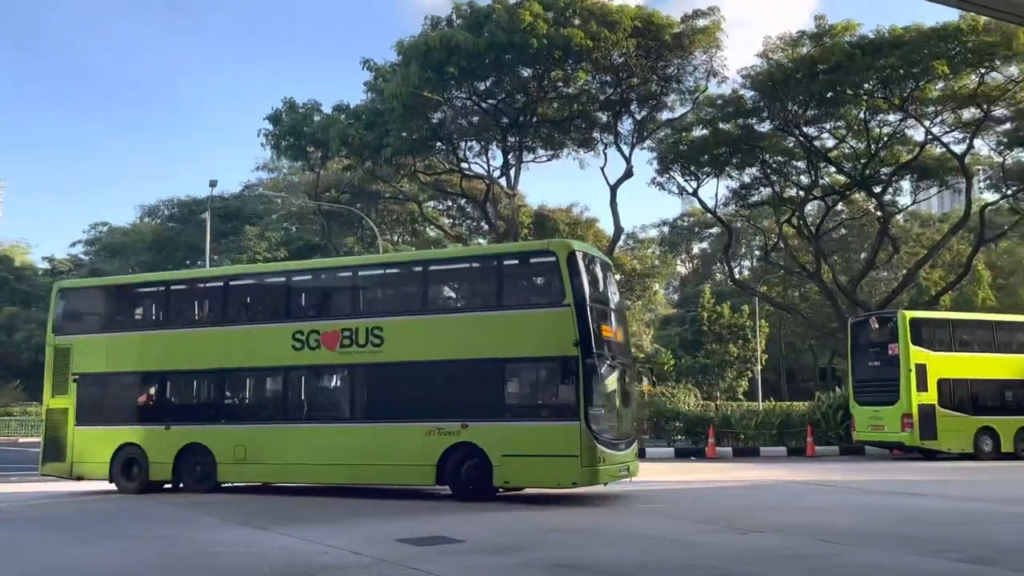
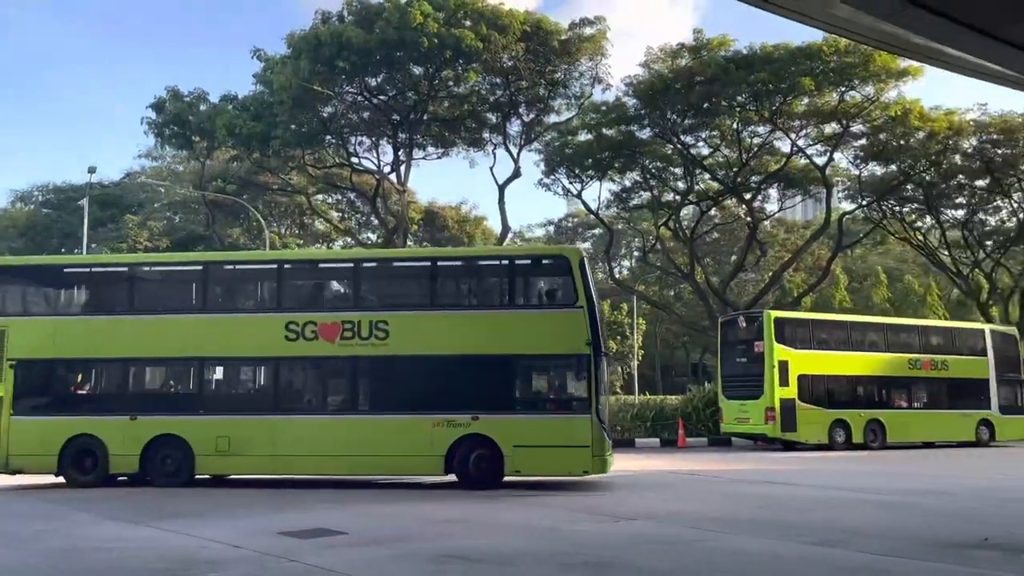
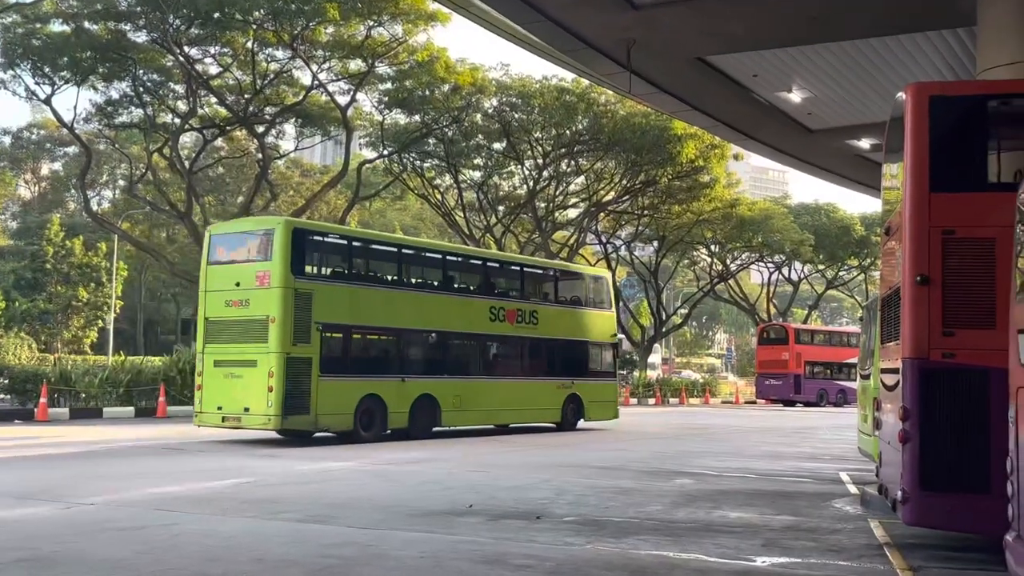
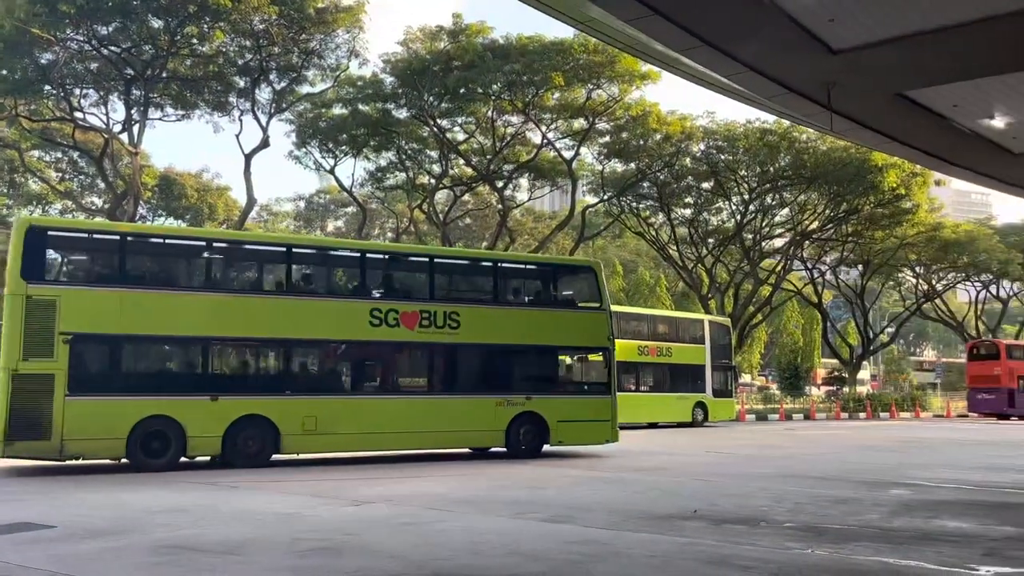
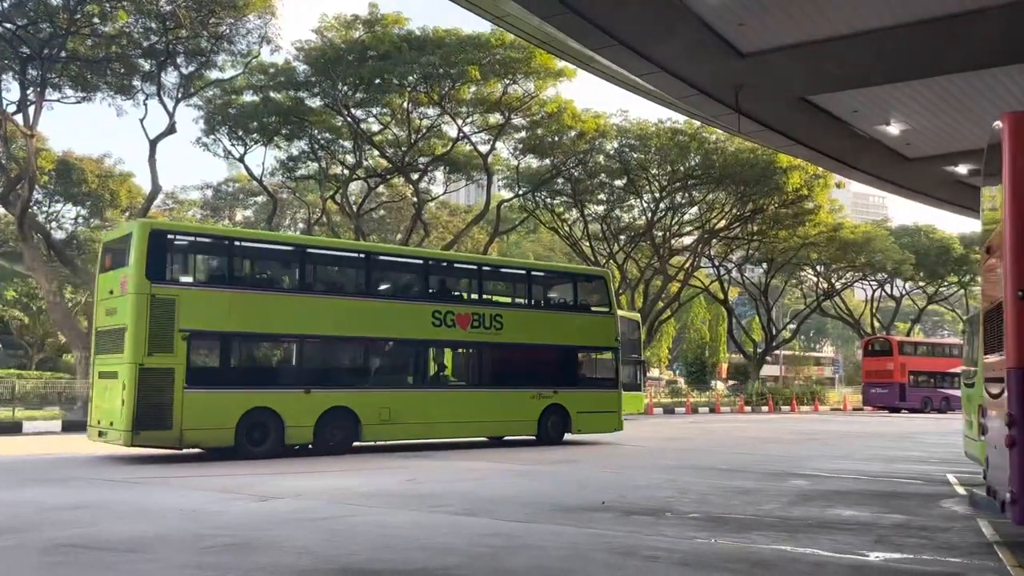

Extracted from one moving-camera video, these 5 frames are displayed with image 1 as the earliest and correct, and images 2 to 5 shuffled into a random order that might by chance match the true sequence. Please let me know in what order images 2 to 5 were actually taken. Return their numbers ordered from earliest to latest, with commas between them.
2, 4, 5, 3
